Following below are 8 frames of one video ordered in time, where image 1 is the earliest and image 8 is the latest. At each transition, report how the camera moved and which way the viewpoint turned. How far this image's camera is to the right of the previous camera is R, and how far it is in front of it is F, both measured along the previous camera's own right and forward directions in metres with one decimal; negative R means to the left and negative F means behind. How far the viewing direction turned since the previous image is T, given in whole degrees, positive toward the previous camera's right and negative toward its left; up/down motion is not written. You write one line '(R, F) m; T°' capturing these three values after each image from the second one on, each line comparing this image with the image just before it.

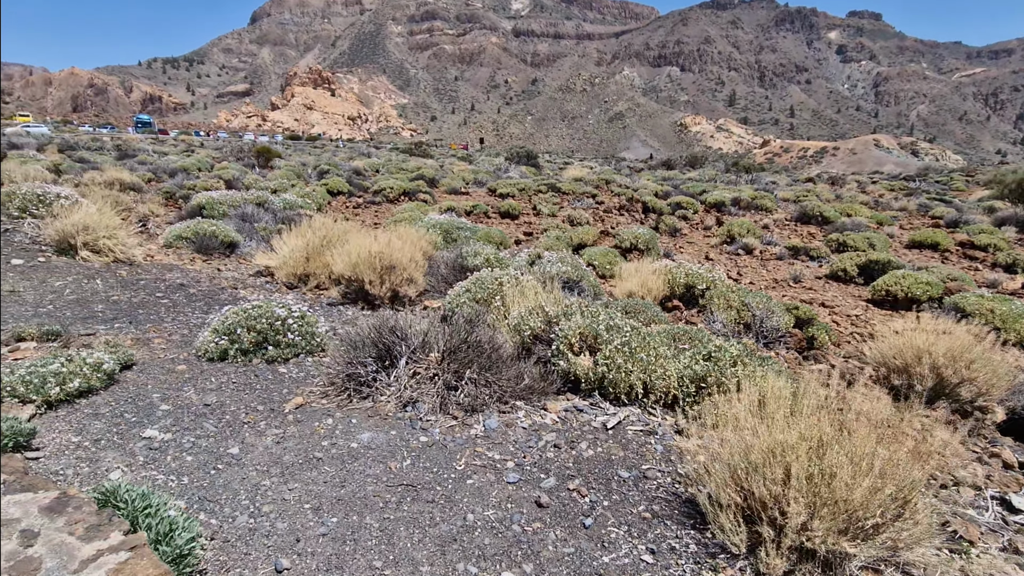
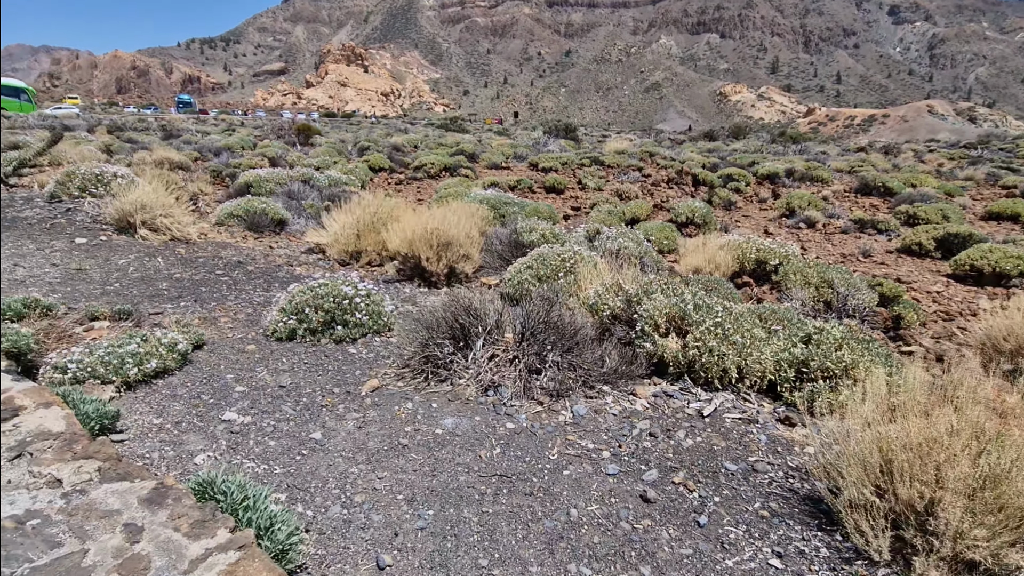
(-0.3, +0.2) m; -3°
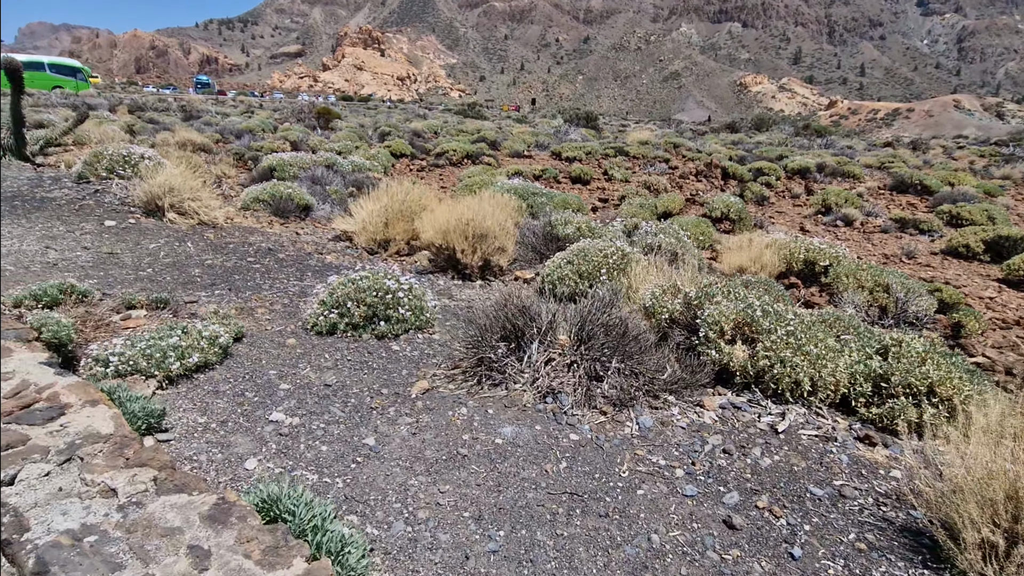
(-0.2, +0.2) m; -1°
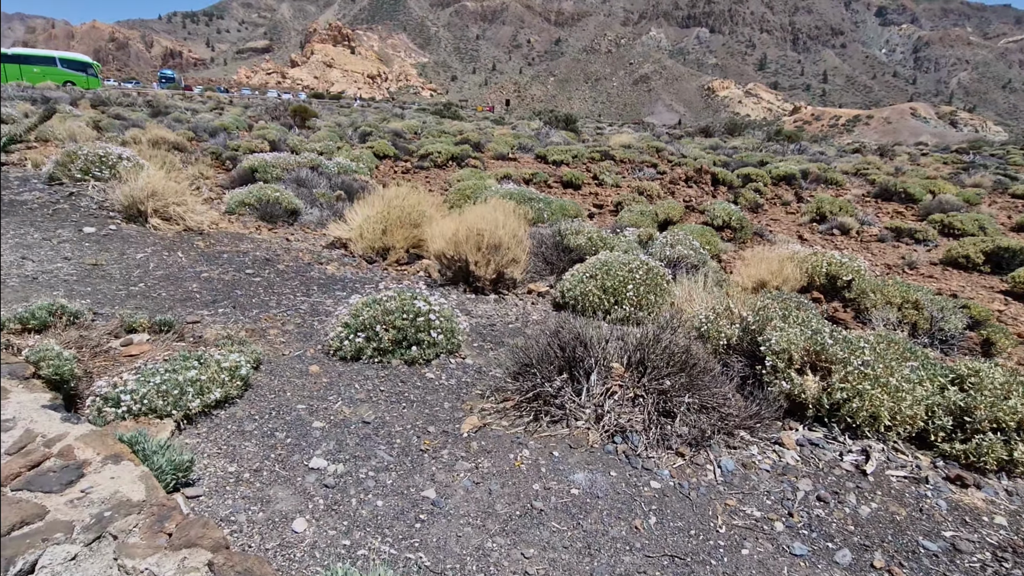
(-0.4, +0.3) m; +3°
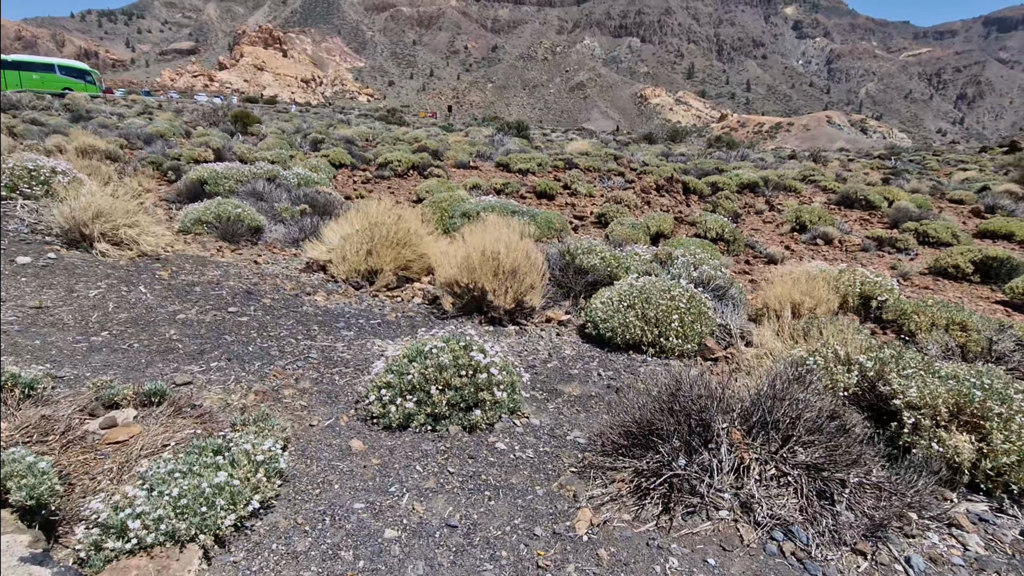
(-0.7, +0.6) m; +6°
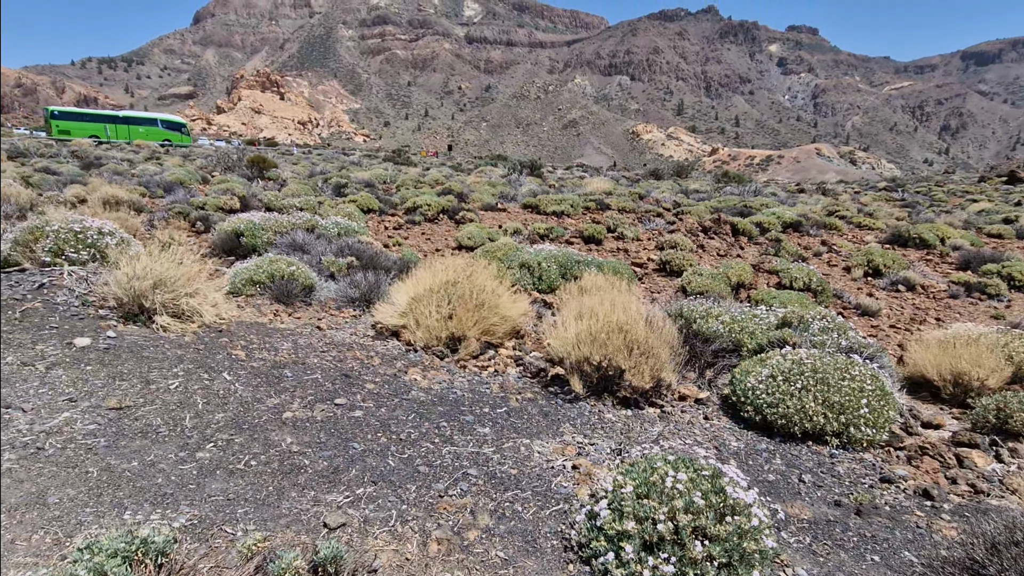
(-1.0, +0.6) m; 0°
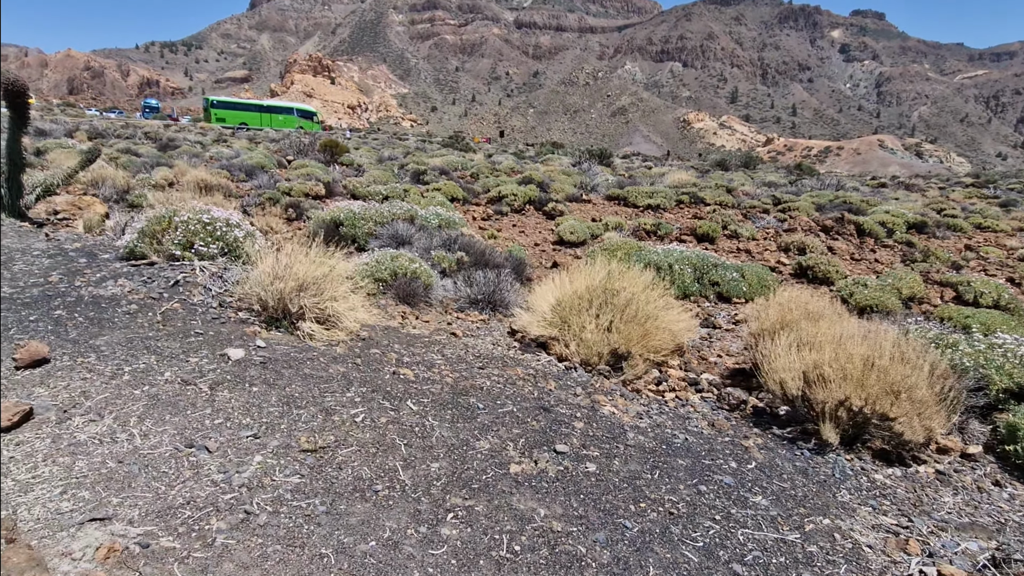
(-1.2, +0.7) m; -4°
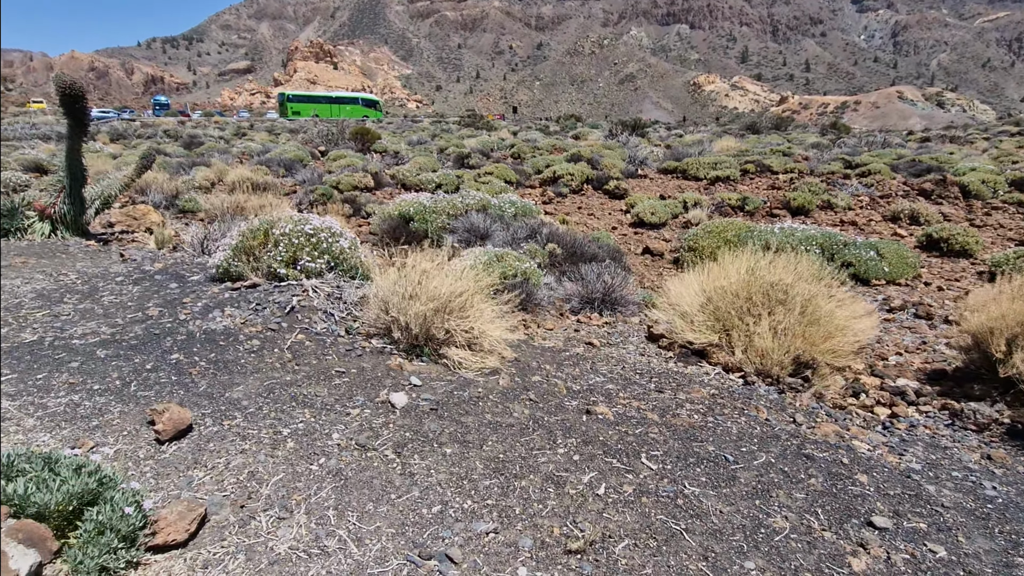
(-1.1, +0.7) m; -2°
